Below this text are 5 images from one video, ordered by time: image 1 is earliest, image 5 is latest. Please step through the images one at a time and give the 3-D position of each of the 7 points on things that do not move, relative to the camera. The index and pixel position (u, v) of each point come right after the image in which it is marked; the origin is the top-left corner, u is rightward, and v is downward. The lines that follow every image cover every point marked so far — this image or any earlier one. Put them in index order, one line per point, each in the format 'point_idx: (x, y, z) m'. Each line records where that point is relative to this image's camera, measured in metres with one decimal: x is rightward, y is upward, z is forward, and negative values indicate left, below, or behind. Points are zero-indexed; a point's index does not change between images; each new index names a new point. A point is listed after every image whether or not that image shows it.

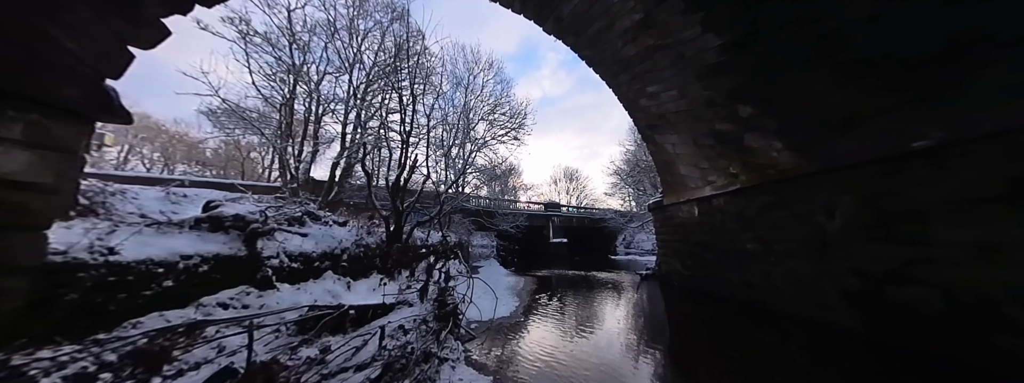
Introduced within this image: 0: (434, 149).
0: (-2.9, +1.5, +9.1) m
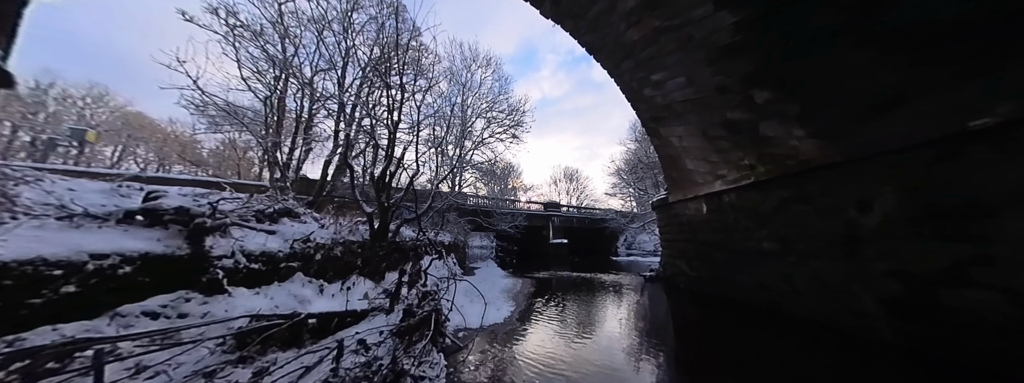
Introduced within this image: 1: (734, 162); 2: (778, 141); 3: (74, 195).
0: (-3.0, +1.6, +8.8) m
1: (+4.0, +0.5, +4.4) m
2: (+3.9, +0.7, +3.6) m
3: (-3.7, 0.0, +2.1) m
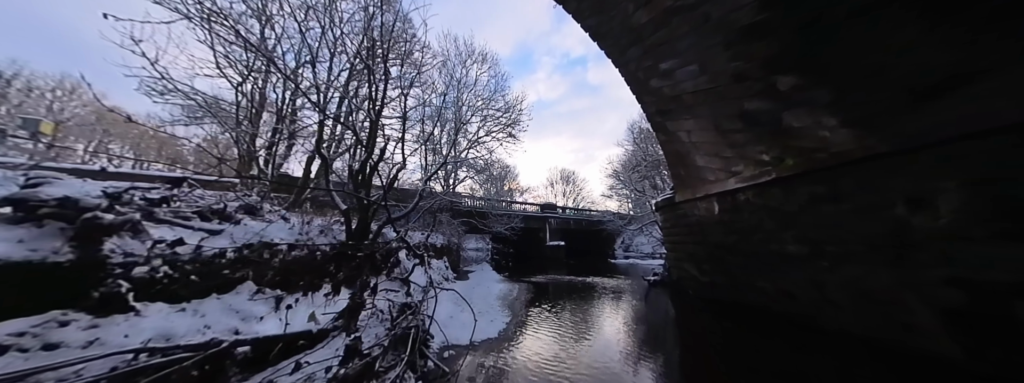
0: (-3.1, +1.6, +8.3) m
1: (+4.0, +0.6, +4.0) m
2: (+3.9, +0.8, +3.2) m
3: (-3.8, +0.1, +1.5) m
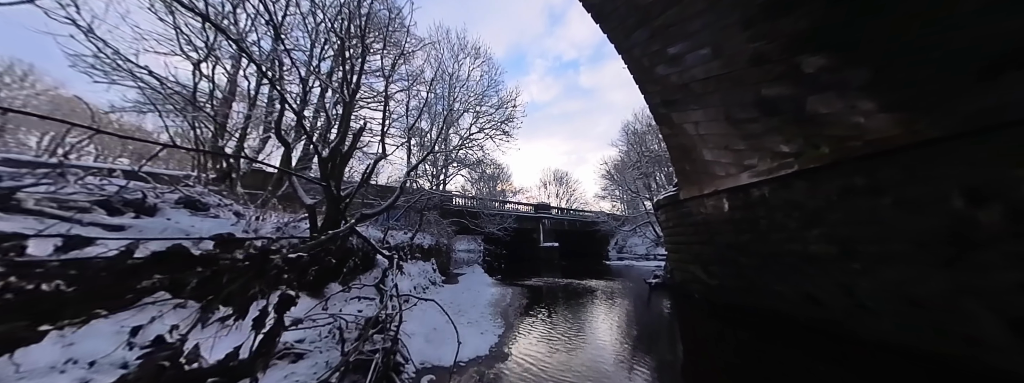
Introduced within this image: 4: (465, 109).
0: (-3.3, +1.7, +7.7) m
1: (+3.9, +0.6, +3.7) m
2: (+3.8, +0.9, +2.9) m
3: (-3.8, +0.2, +1.0) m
4: (-2.1, +3.7, +10.7) m
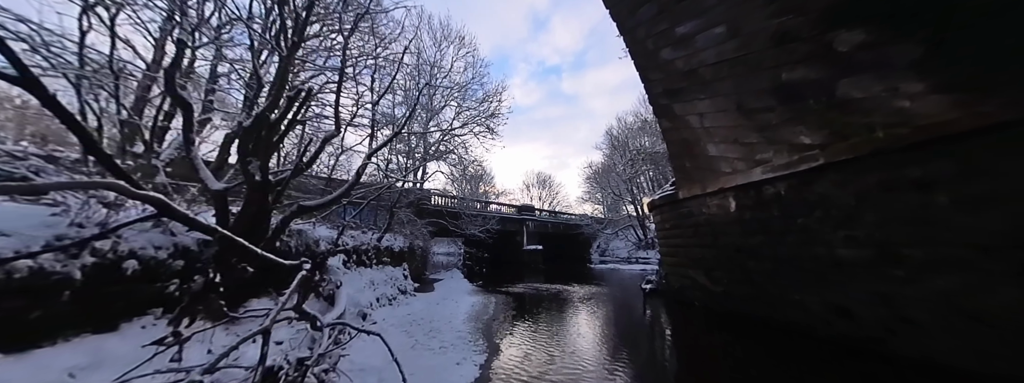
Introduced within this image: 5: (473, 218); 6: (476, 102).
0: (-3.8, +1.8, +6.8) m
1: (+3.7, +0.7, +3.4) m
2: (+3.7, +0.9, +2.6) m
3: (-3.7, +0.4, +0.1) m
4: (-2.7, +3.7, +9.9) m
5: (-2.3, -1.6, +14.4) m
6: (-1.7, +4.3, +11.4) m
